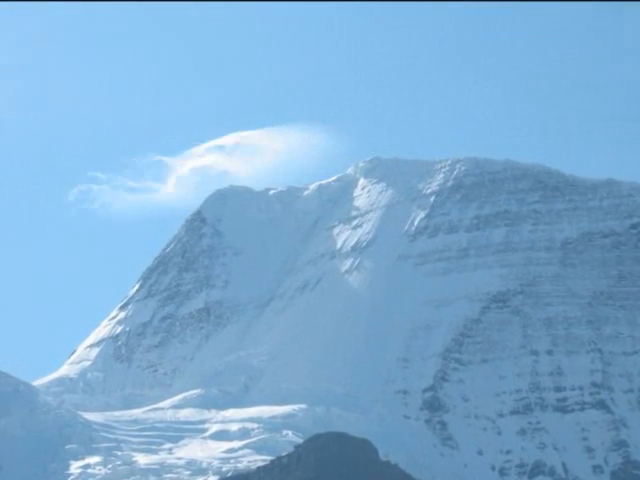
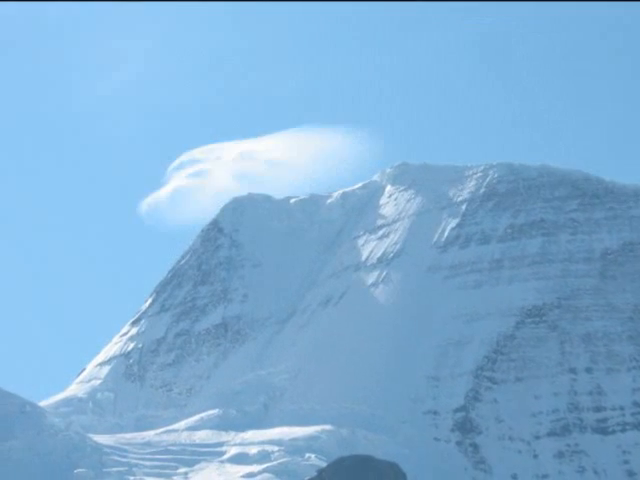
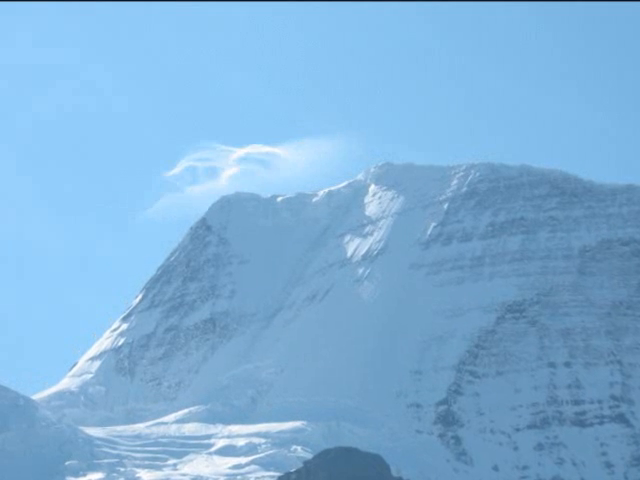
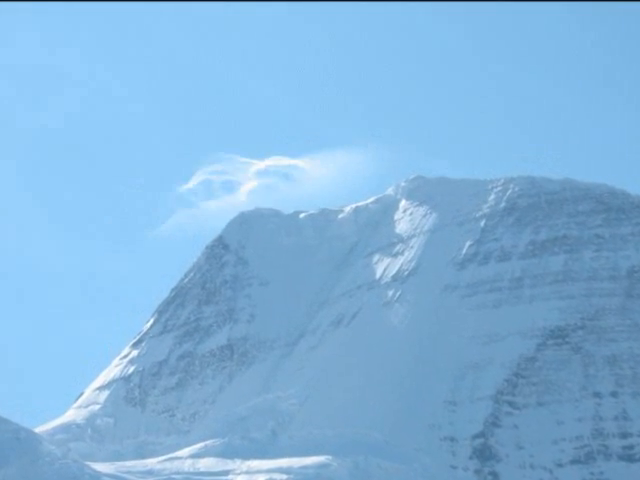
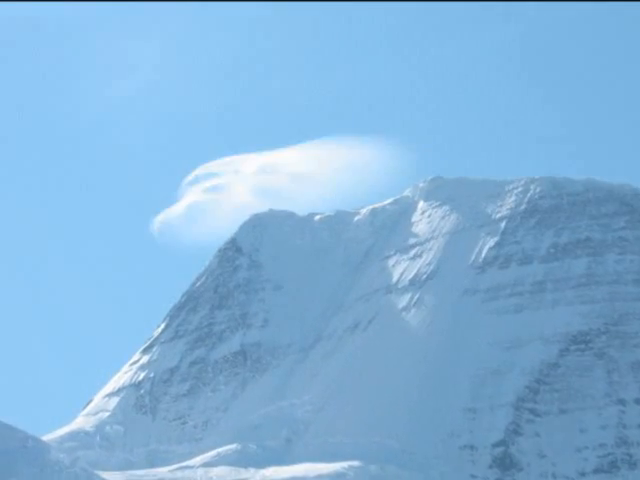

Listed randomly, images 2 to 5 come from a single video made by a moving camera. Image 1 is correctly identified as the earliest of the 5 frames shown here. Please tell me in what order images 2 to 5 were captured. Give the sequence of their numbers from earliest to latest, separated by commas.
3, 2, 4, 5
